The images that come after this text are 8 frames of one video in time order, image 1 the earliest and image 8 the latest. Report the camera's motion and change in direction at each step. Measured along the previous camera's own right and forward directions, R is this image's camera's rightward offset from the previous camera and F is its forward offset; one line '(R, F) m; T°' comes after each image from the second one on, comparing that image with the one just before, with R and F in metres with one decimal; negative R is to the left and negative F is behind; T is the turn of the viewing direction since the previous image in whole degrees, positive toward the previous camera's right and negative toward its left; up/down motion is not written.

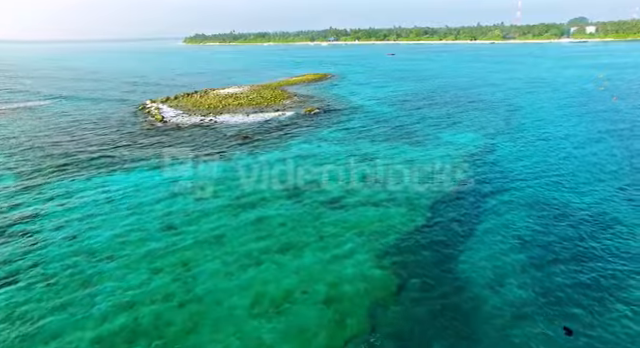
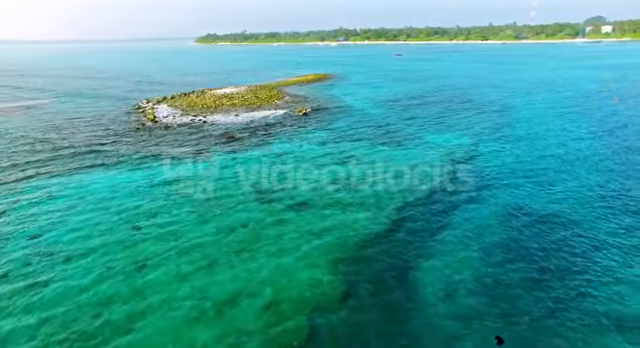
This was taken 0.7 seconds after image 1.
(+3.3, -0.1) m; -2°
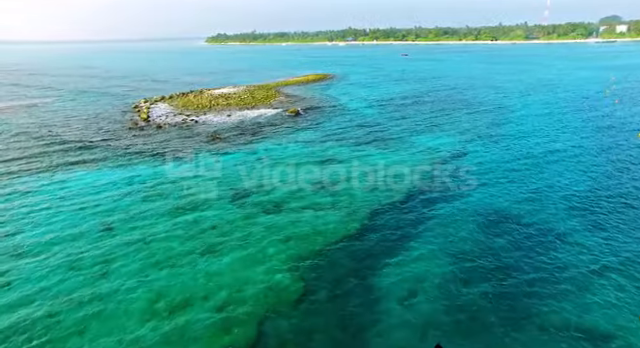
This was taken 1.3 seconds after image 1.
(+2.9, -0.4) m; -1°
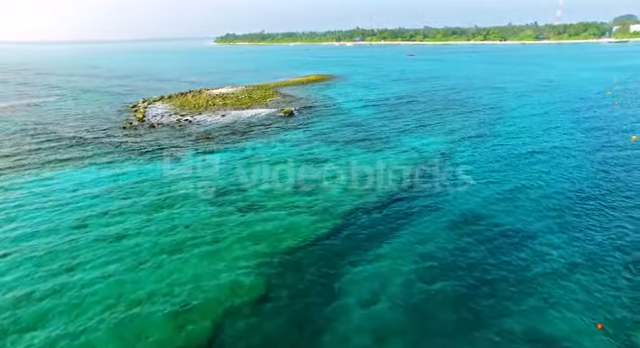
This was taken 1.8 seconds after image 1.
(+2.6, -0.4) m; -1°
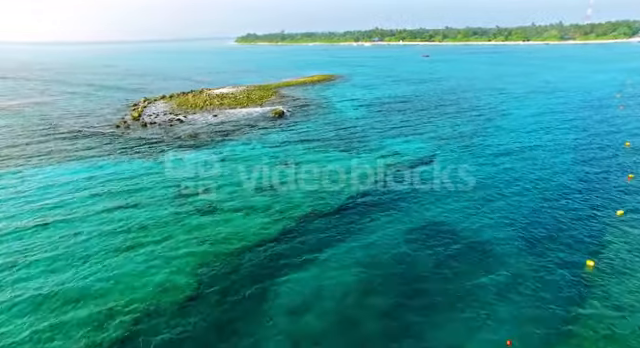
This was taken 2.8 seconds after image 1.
(+5.1, -0.7) m; -3°
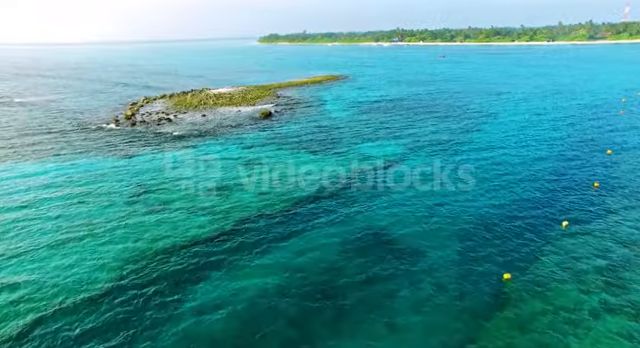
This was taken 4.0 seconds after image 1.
(+6.3, -0.8) m; -3°
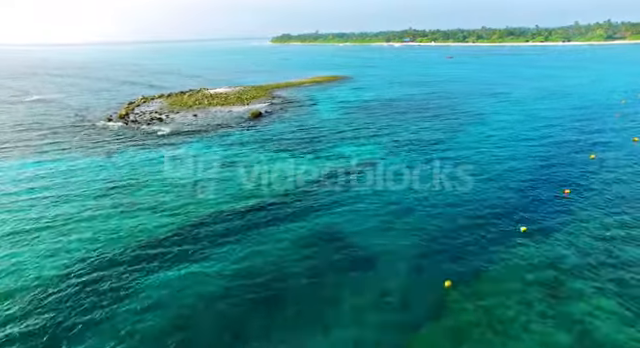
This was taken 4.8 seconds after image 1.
(+4.1, -0.5) m; -2°
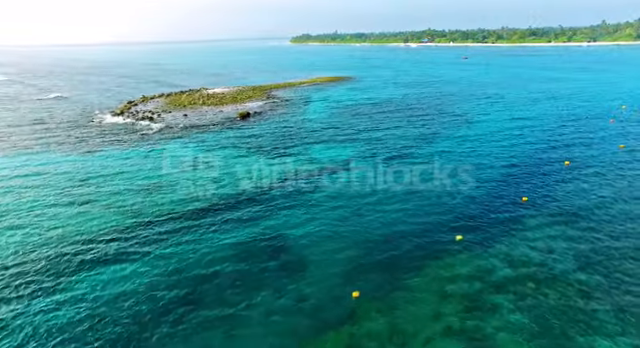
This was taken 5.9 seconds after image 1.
(+6.0, -0.7) m; -3°
